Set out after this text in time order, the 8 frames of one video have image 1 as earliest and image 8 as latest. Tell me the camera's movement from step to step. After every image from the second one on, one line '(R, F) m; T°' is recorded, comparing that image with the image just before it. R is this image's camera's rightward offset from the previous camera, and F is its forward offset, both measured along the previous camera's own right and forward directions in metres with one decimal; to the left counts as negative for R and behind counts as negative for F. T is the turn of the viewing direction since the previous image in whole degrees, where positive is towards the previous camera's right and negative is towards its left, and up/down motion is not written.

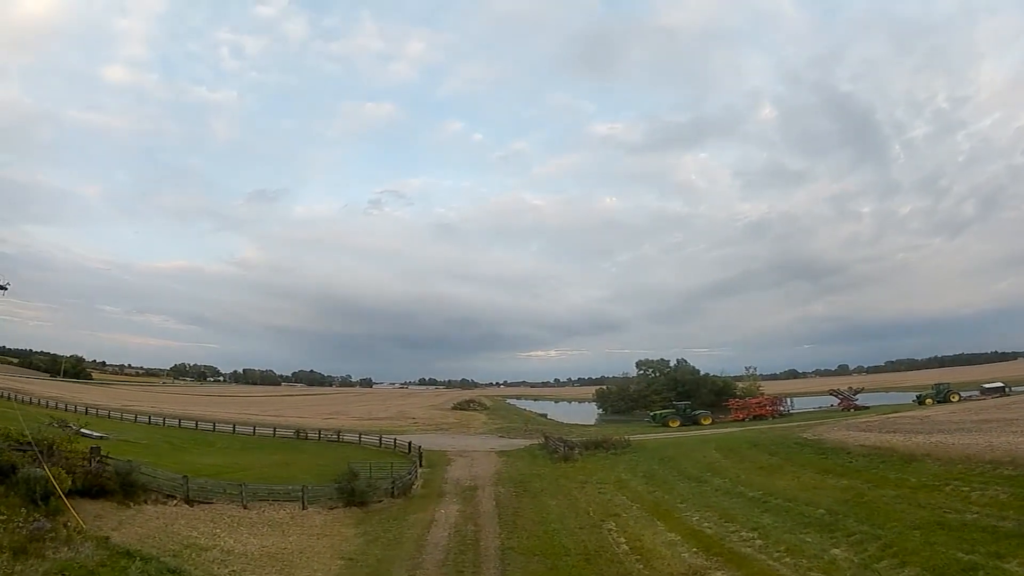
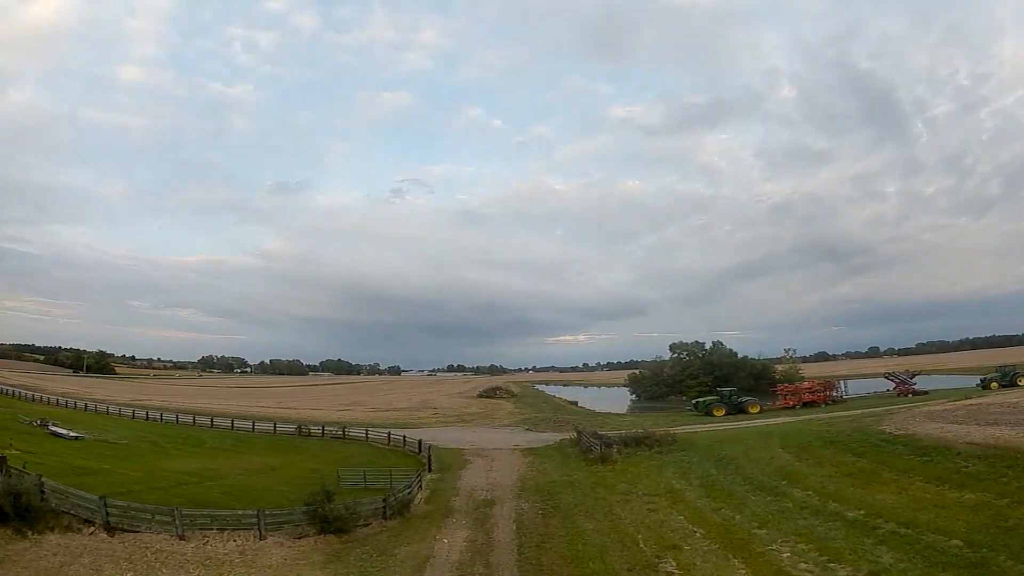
(+0.2, +5.1) m; -2°
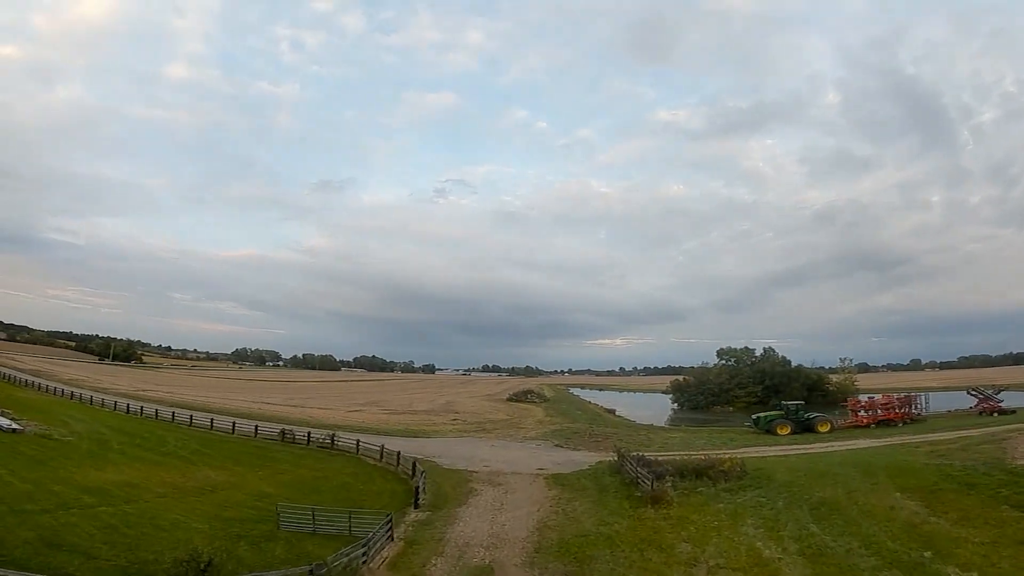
(+0.5, +6.6) m; -3°
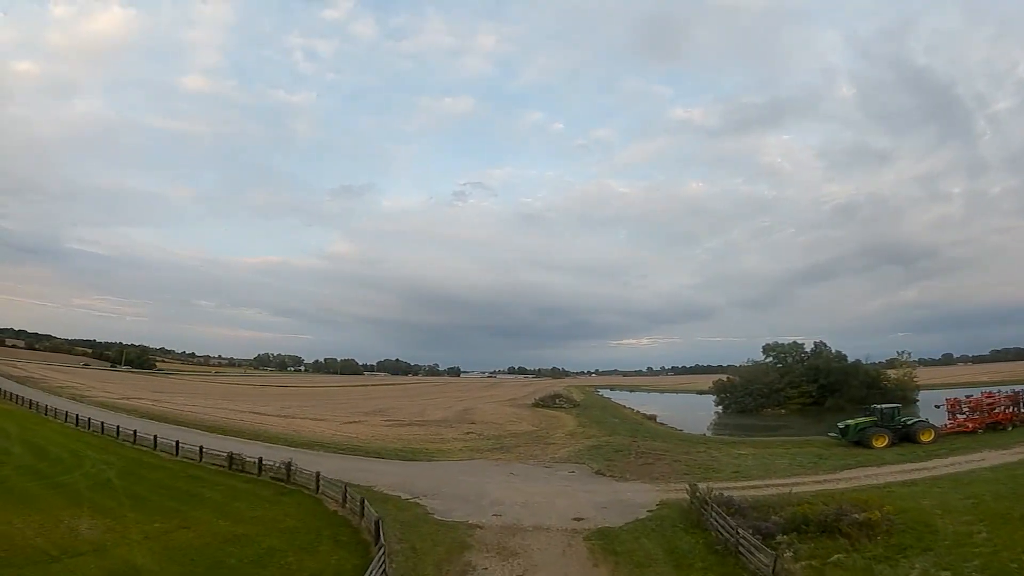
(+0.2, +8.2) m; -2°
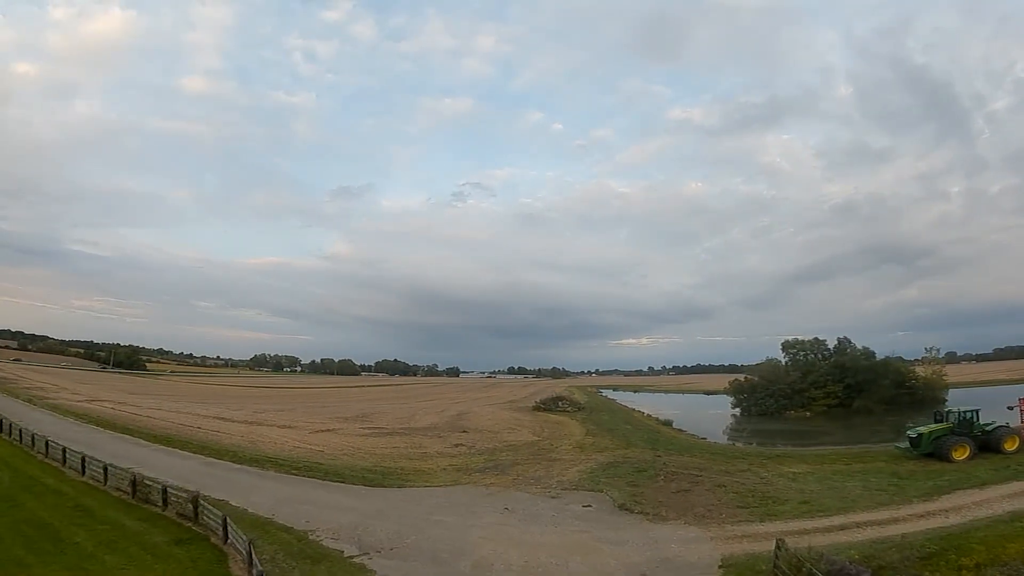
(+0.2, +6.2) m; 0°
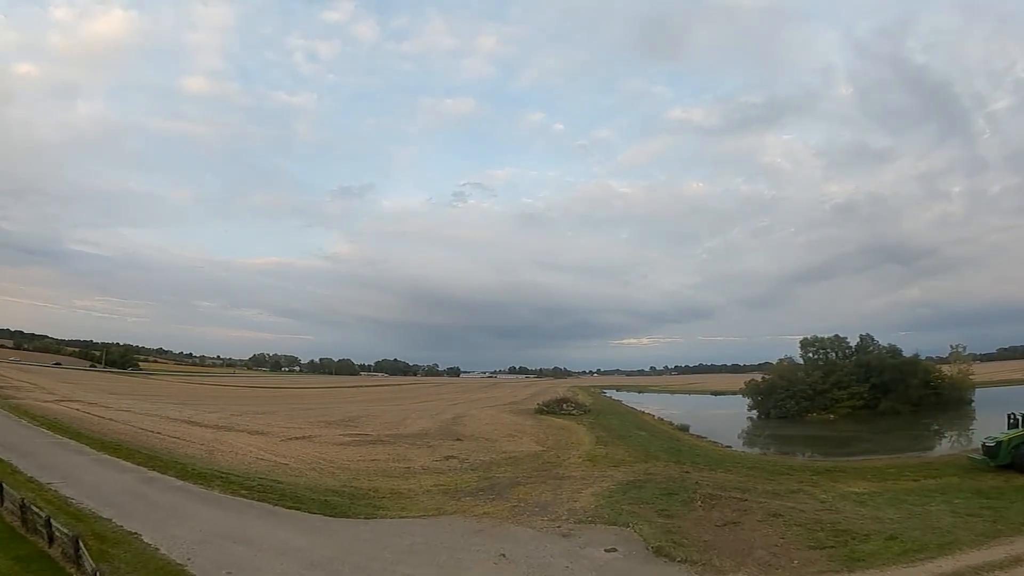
(+0.1, +4.7) m; 0°
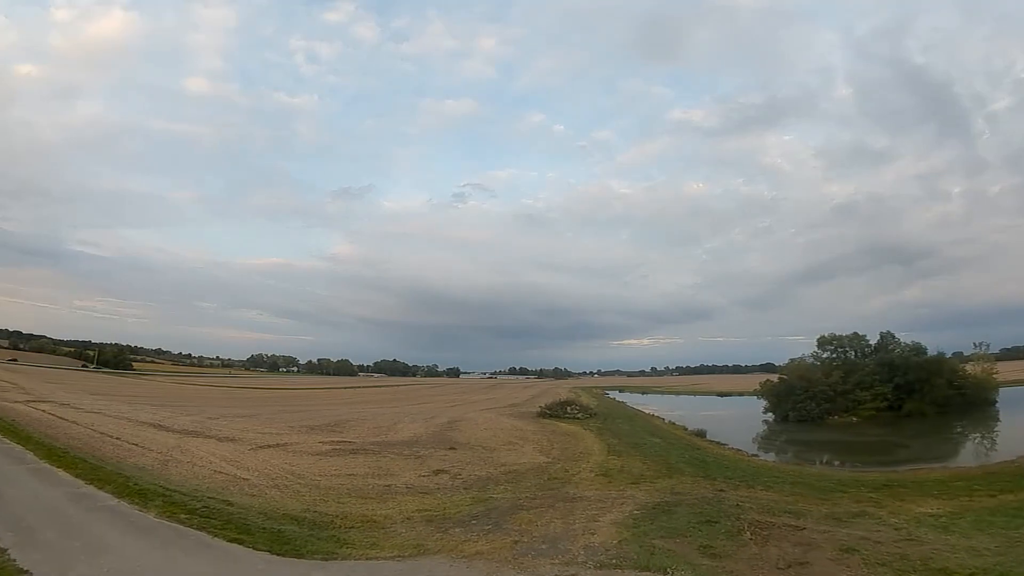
(0.0, +3.9) m; 0°
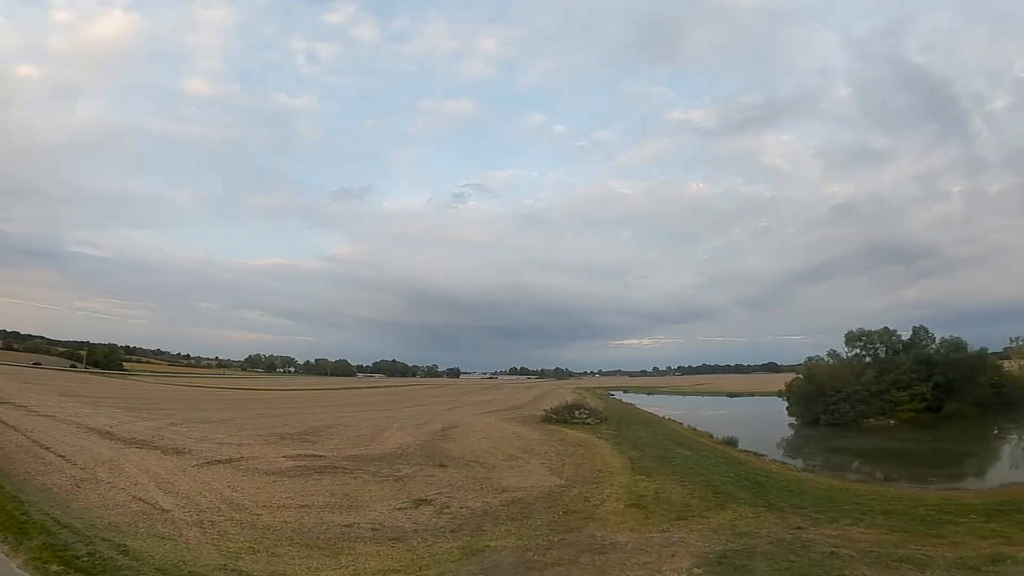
(-0.1, +5.3) m; 0°
